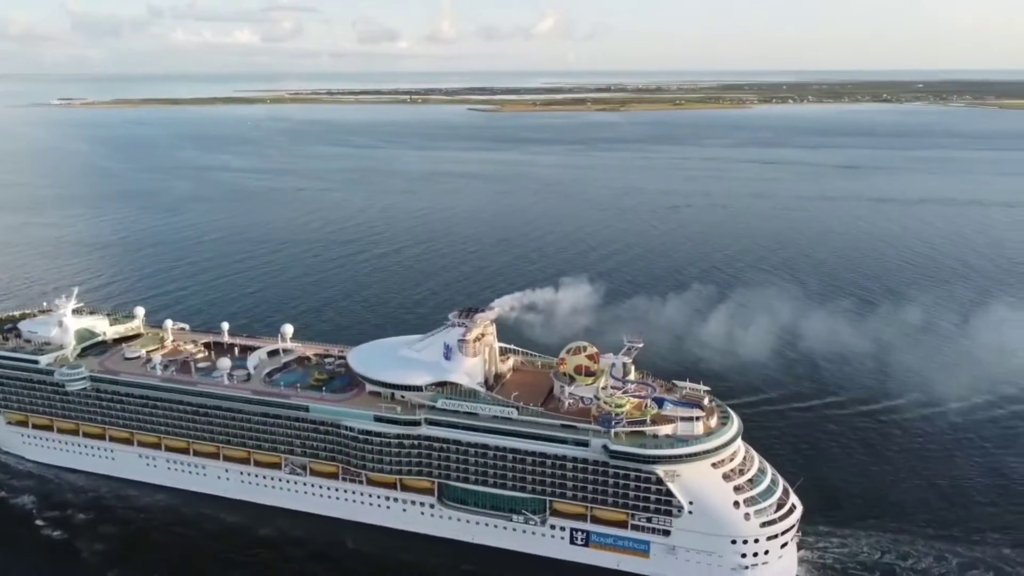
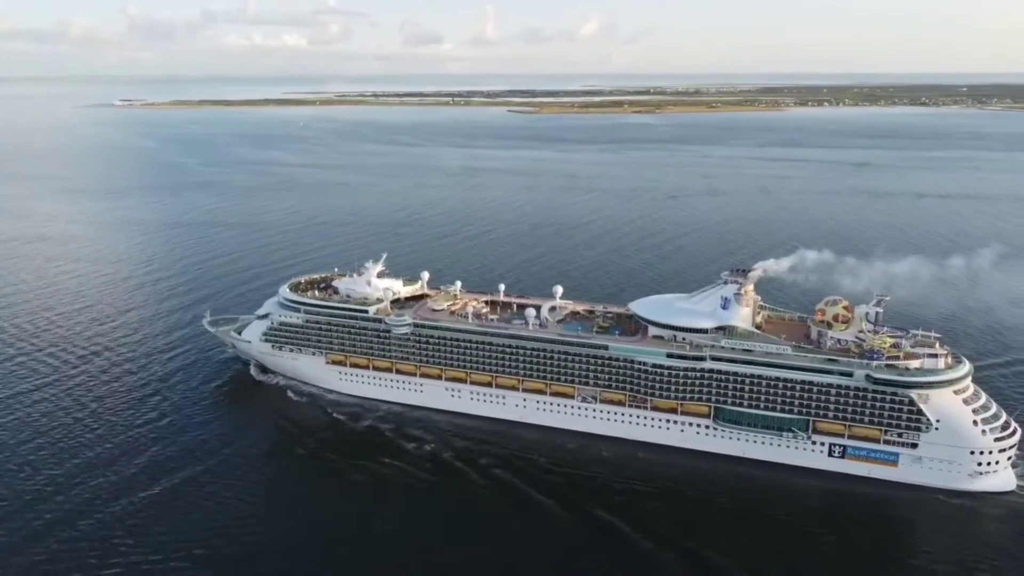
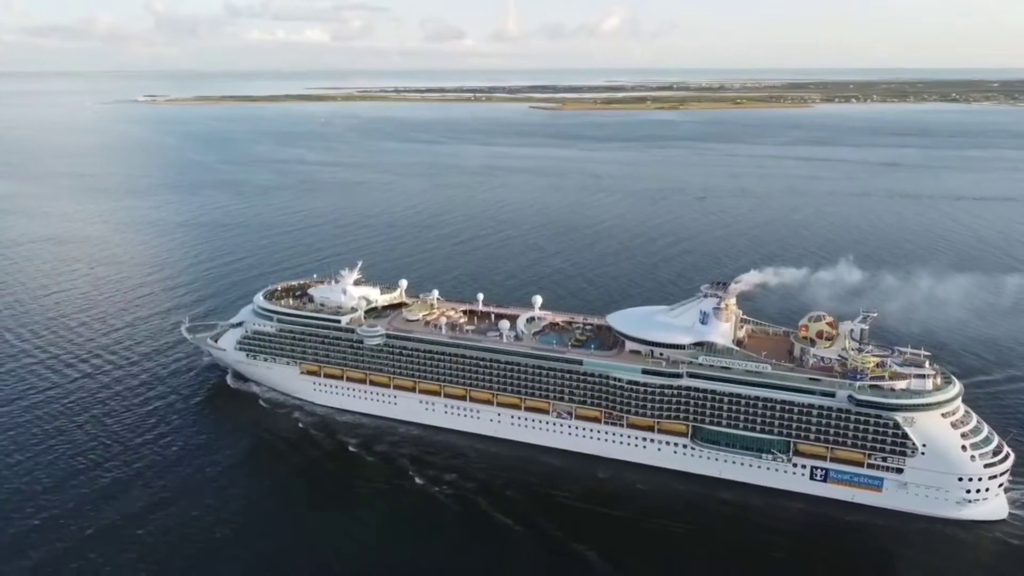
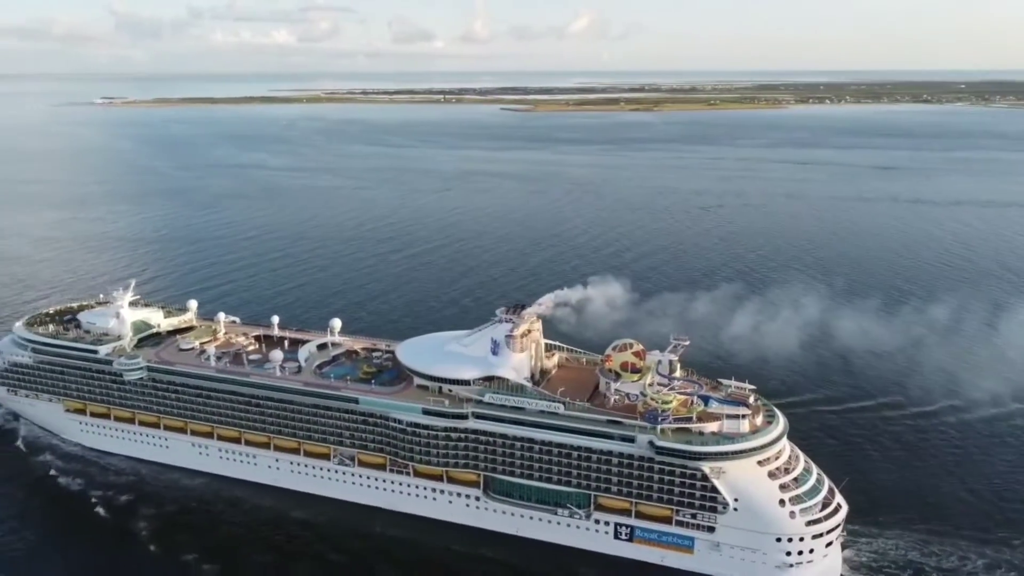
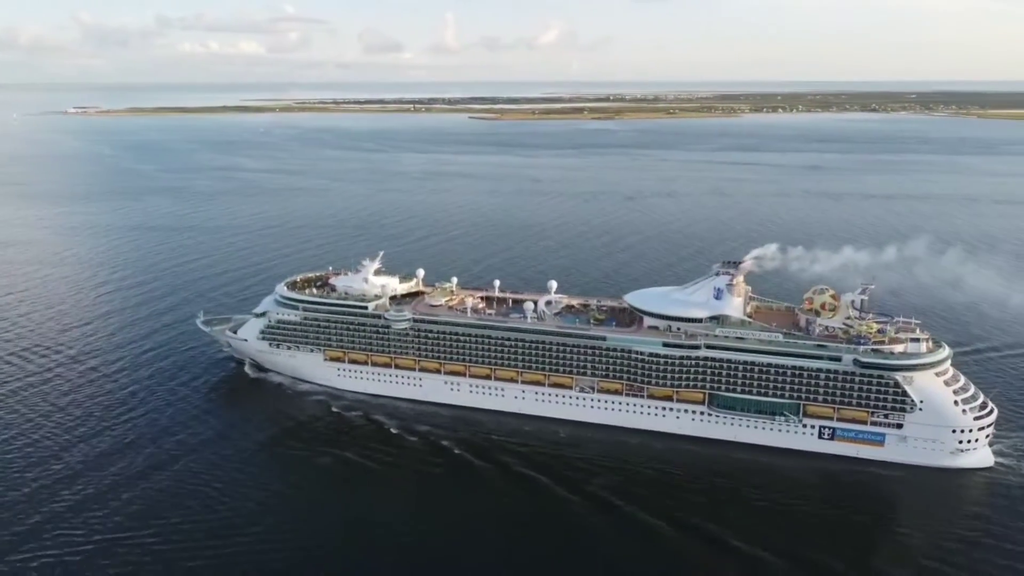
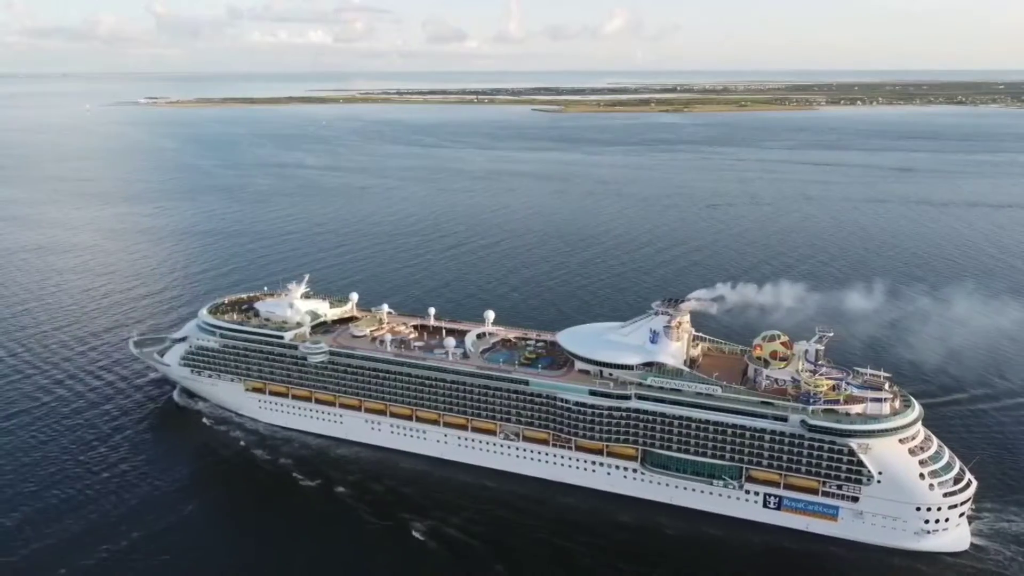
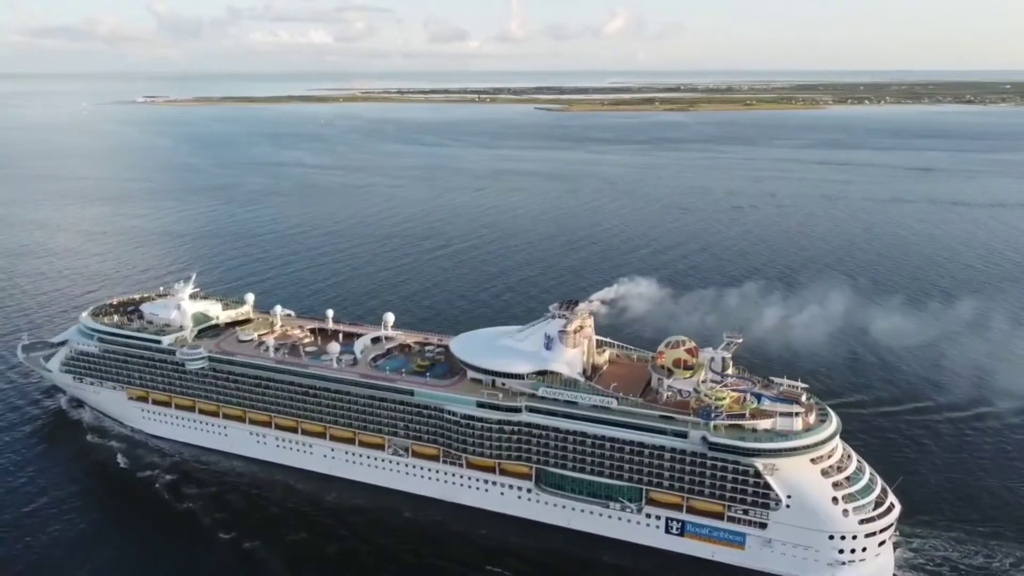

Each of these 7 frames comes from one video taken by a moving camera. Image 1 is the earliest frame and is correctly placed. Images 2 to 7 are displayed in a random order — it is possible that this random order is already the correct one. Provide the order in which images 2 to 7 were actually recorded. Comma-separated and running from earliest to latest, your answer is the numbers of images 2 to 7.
4, 7, 6, 3, 2, 5
